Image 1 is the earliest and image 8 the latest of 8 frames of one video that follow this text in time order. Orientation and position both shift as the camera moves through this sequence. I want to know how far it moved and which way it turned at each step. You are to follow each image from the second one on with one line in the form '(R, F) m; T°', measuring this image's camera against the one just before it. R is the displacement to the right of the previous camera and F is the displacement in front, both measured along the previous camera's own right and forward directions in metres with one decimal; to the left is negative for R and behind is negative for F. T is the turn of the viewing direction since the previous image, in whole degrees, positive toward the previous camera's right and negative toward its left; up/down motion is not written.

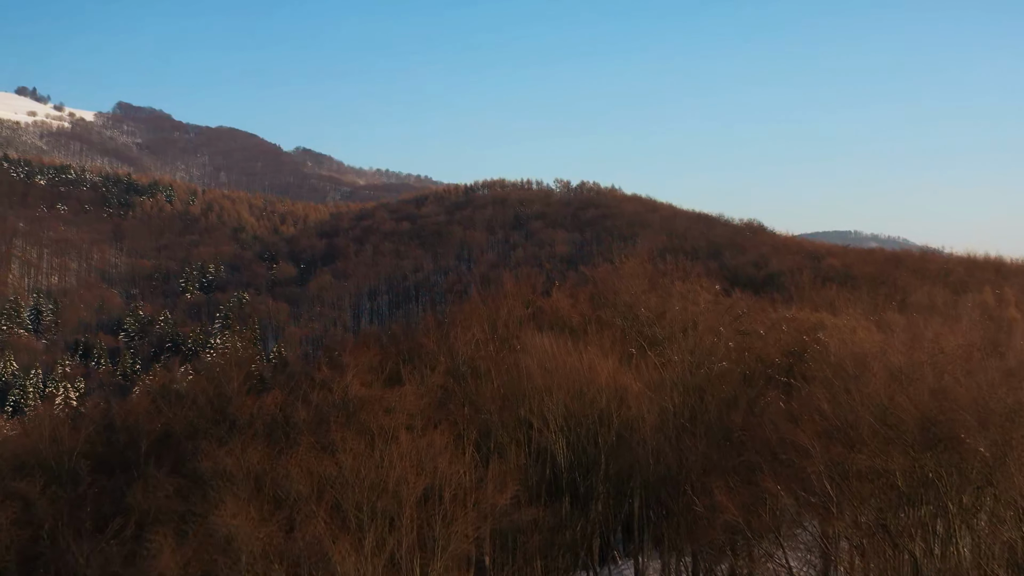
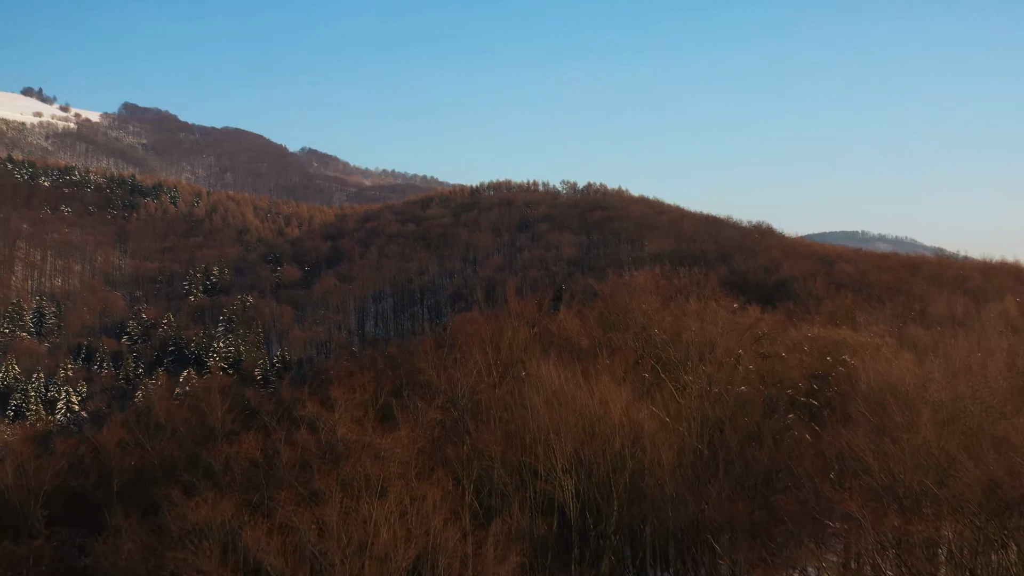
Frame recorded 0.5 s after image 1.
(0.0, +0.9) m; -1°
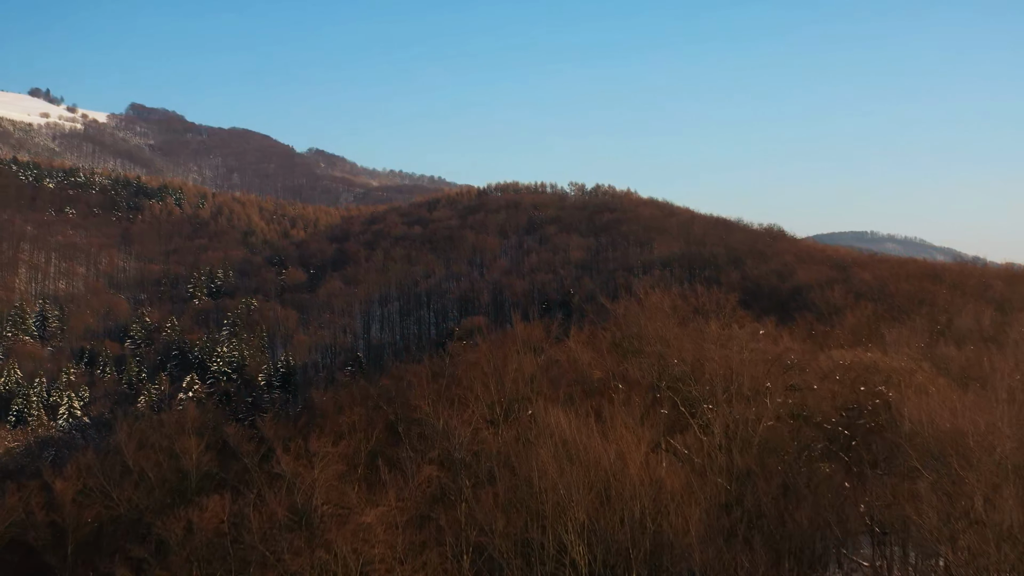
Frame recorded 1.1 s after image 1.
(0.0, +1.1) m; -1°
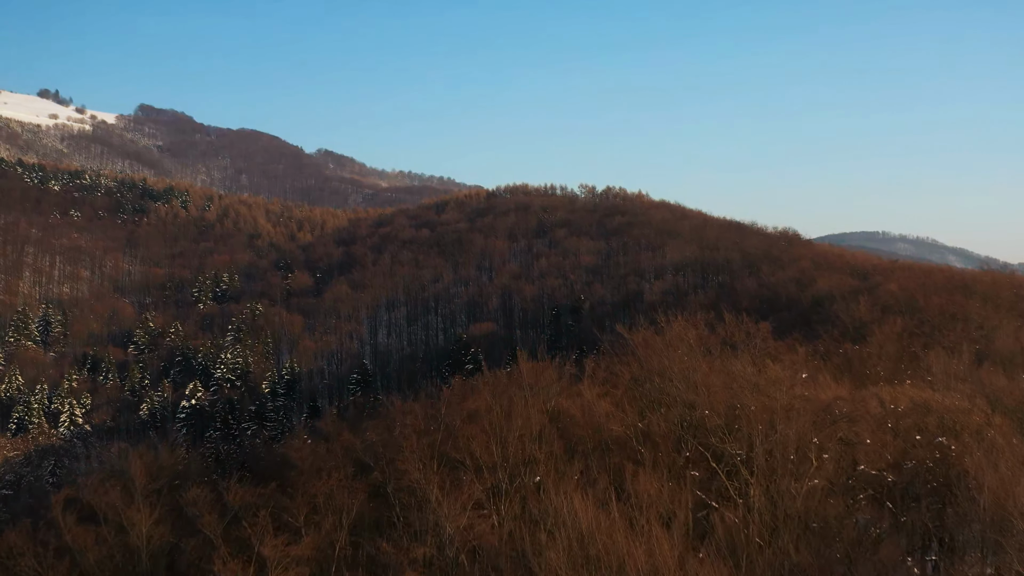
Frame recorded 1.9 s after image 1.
(0.0, +1.6) m; -1°
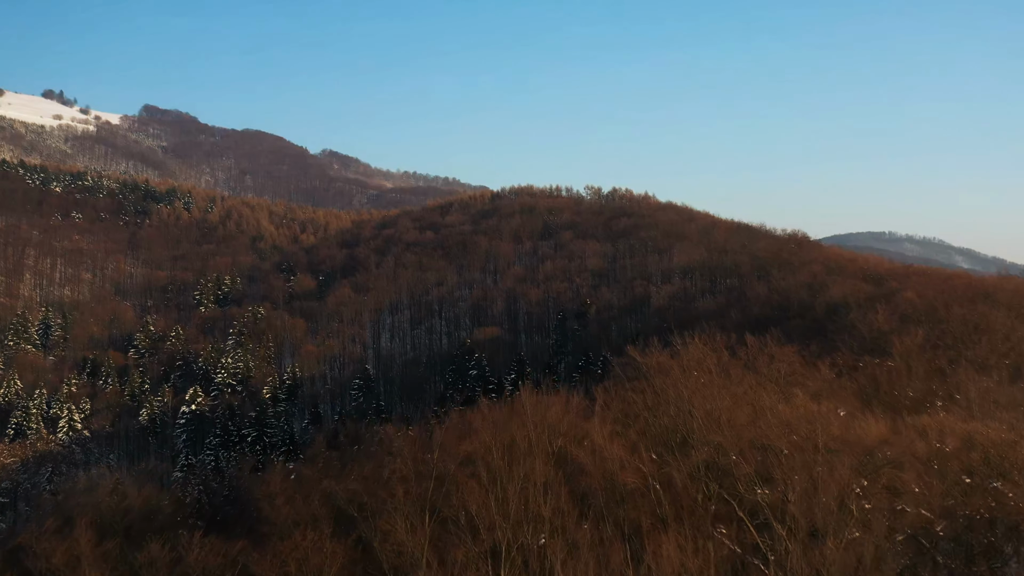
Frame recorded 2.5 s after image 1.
(0.0, +1.1) m; 0°
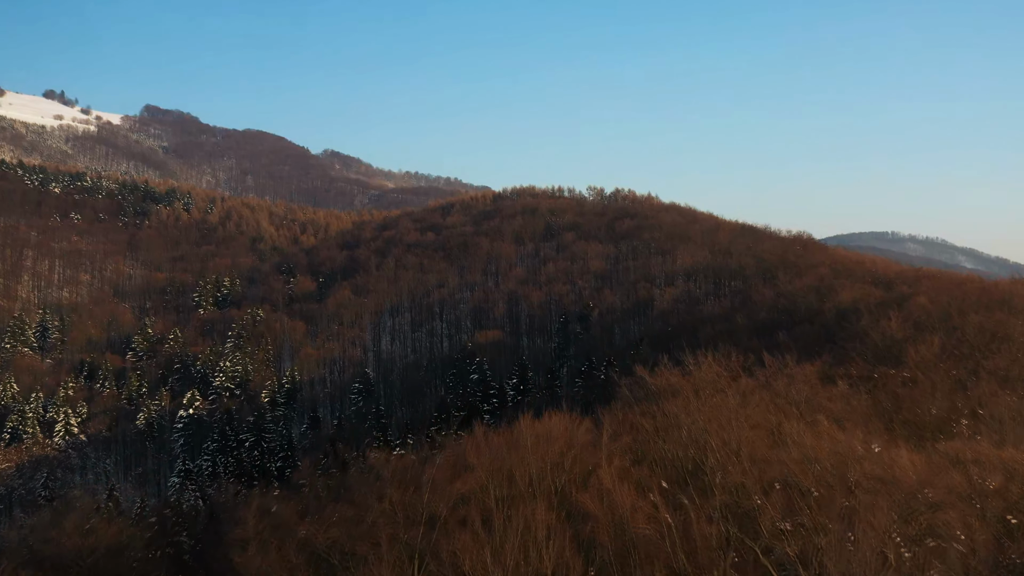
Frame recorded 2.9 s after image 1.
(0.0, +0.9) m; 0°
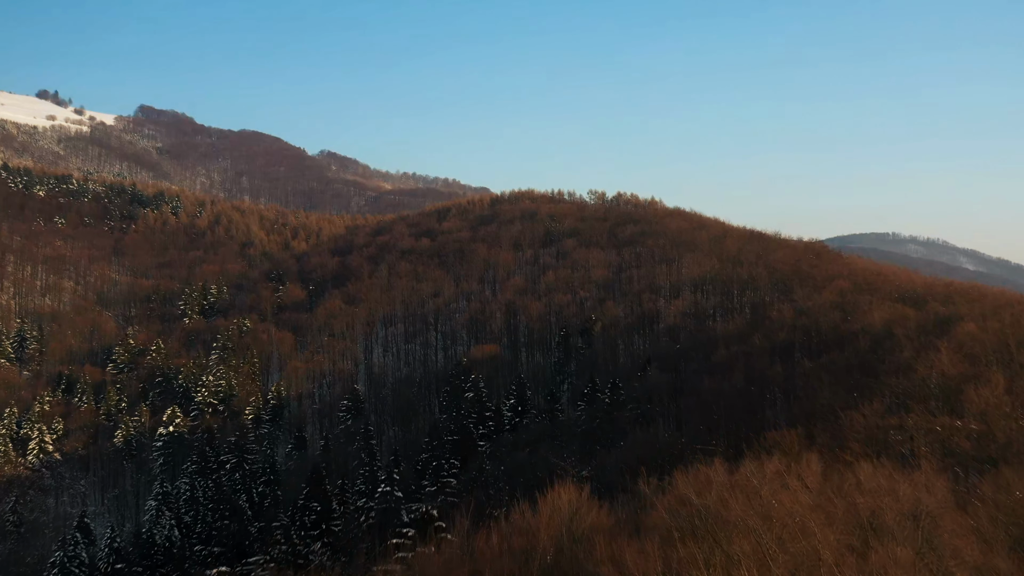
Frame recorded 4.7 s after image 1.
(+0.2, +3.2) m; 0°
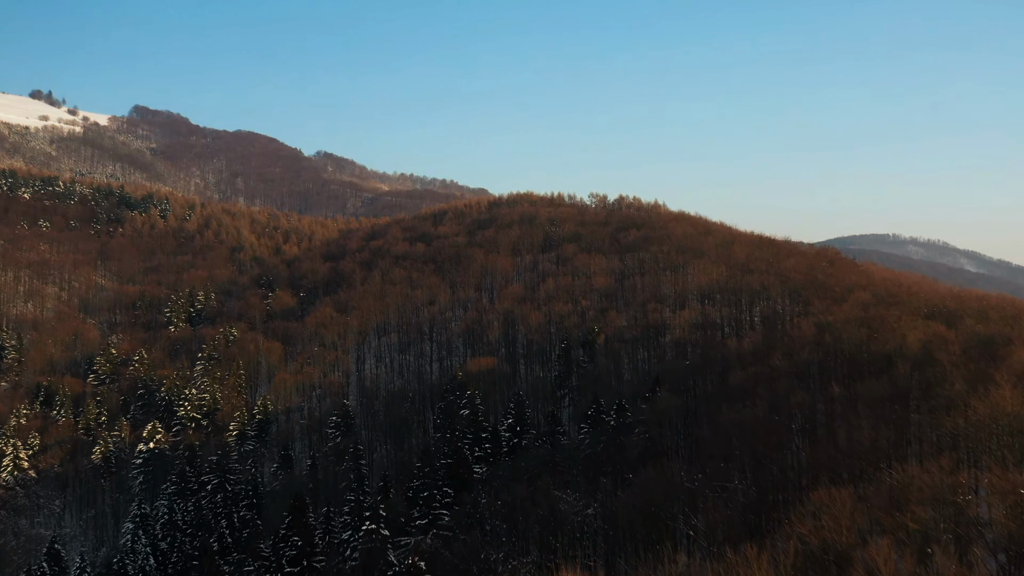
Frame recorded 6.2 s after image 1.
(+0.1, +2.9) m; 0°
